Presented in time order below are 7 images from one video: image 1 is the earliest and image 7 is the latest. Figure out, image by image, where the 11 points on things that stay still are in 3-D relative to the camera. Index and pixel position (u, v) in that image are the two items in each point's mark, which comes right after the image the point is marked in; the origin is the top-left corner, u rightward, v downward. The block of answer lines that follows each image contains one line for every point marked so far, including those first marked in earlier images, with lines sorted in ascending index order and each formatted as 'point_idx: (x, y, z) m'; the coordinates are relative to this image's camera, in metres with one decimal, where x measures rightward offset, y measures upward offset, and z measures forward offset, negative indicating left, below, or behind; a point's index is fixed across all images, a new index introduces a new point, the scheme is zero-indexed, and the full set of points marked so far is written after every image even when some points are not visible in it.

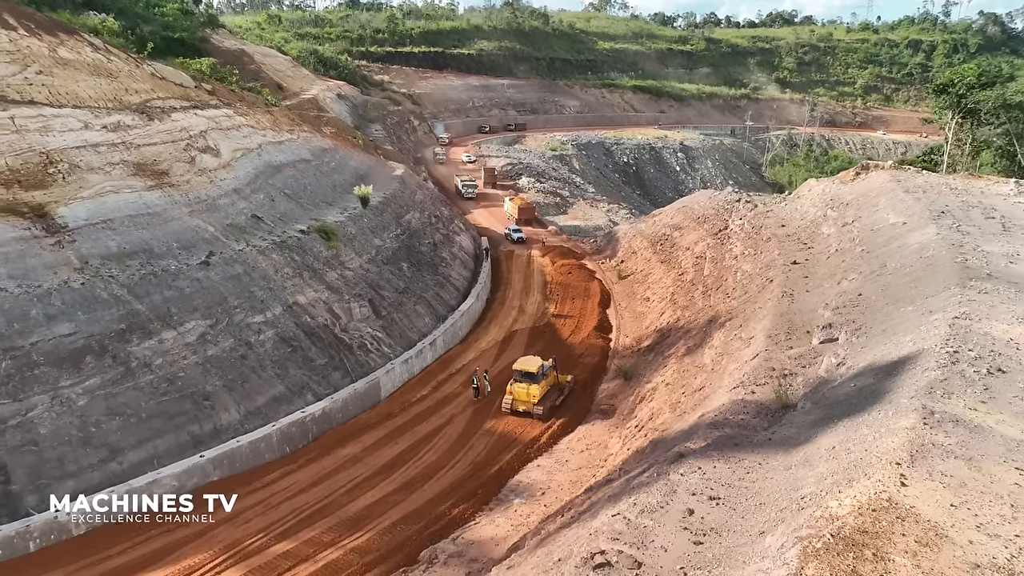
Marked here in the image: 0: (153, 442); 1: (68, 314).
0: (-7.5, -3.3, +12.9) m
1: (-9.6, -0.6, +13.2) m
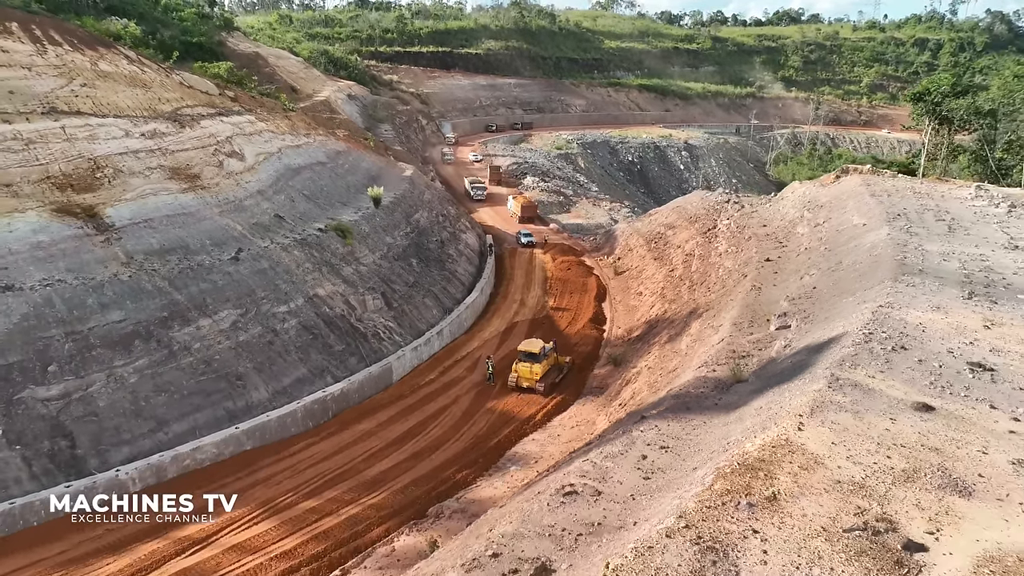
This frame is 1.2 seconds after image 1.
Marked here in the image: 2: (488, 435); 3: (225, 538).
0: (-7.6, -3.1, +14.8) m
1: (-9.6, -0.4, +15.1) m
2: (-0.6, -3.9, +16.4) m
3: (-5.8, -5.1, +12.6) m
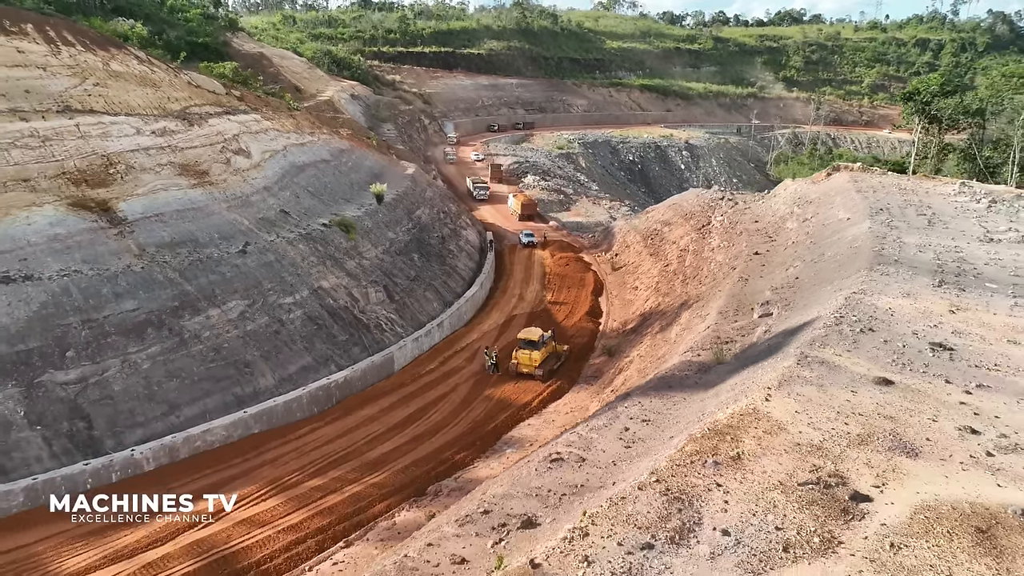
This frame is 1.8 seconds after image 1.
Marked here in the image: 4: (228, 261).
0: (-7.7, -2.8, +15.5) m
1: (-9.7, -0.2, +15.8) m
2: (-0.7, -3.6, +17.1) m
3: (-5.9, -4.9, +13.3) m
4: (-8.3, +0.8, +18.1) m
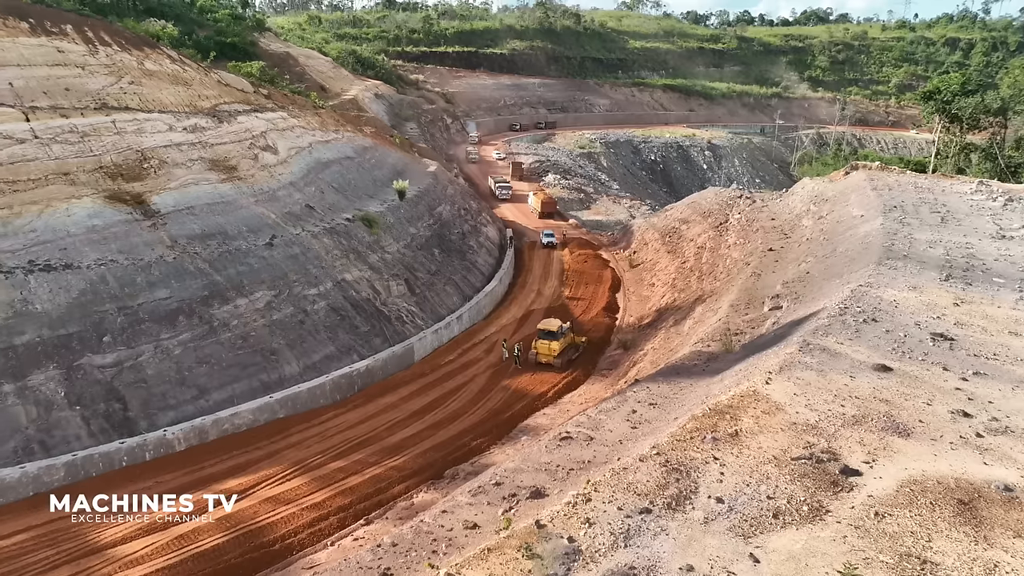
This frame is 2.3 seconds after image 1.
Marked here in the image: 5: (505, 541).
0: (-7.3, -2.6, +16.2) m
1: (-9.3, +0.2, +16.6) m
2: (-0.3, -3.4, +17.6) m
3: (-5.6, -4.6, +13.9) m
4: (-7.8, +1.1, +18.8) m
5: (-0.1, -3.5, +8.5) m
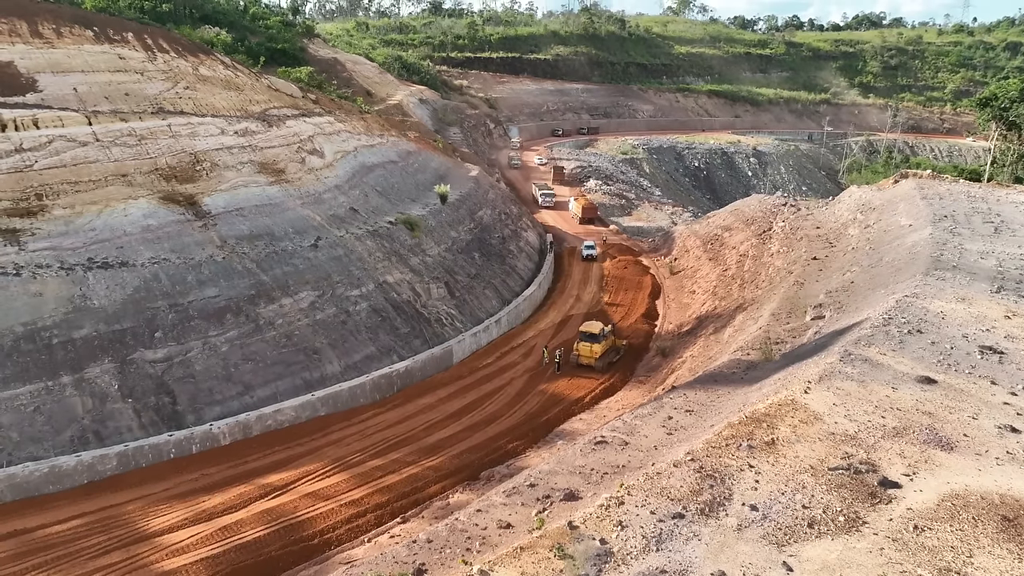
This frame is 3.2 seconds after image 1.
0: (-6.4, -2.5, +16.7) m
1: (-8.3, +0.2, +17.2) m
2: (+0.7, -3.6, +17.6) m
3: (-4.9, -4.6, +14.3) m
4: (-6.7, +1.1, +19.4) m
5: (+0.3, -3.5, +8.6) m
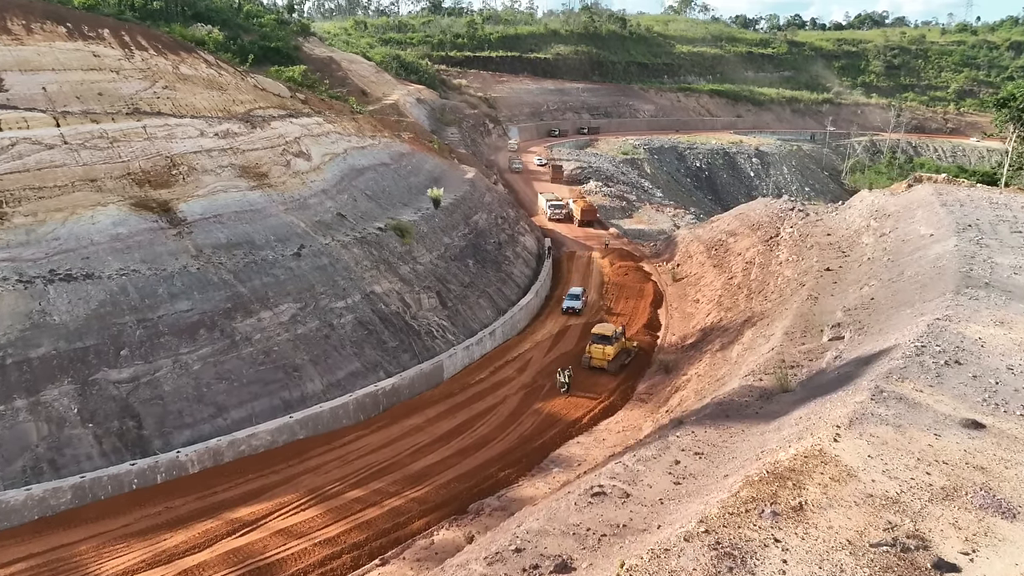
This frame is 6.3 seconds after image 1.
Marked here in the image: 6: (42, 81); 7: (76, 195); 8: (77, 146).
0: (-6.6, -2.9, +15.6) m
1: (-8.5, -0.1, +16.1) m
2: (+0.5, -3.9, +16.5) m
3: (-5.1, -4.9, +13.2) m
4: (-6.8, +0.7, +18.3) m
5: (+0.2, -3.9, +7.5) m
6: (-14.0, +6.1, +18.3) m
7: (-11.5, +2.5, +16.3) m
8: (-12.1, +4.0, +17.2) m
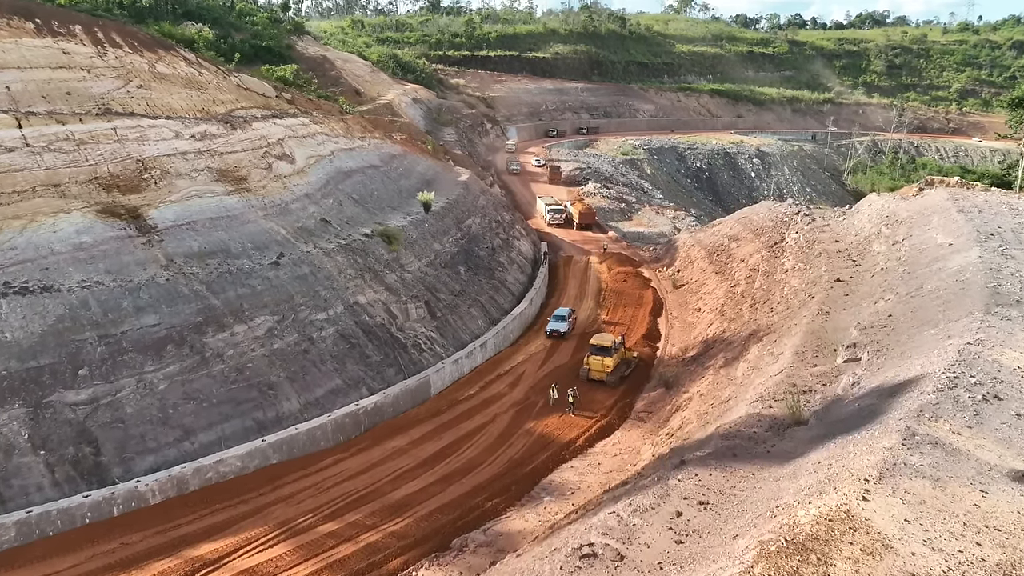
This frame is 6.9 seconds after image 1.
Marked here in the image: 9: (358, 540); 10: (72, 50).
0: (-6.8, -3.2, +14.5) m
1: (-8.8, -0.4, +15.1) m
2: (+0.3, -4.2, +15.5) m
3: (-5.3, -5.3, +12.2) m
4: (-7.1, +0.4, +17.2) m
5: (-0.1, -4.2, +6.4) m
6: (-14.2, +5.8, +17.3) m
7: (-11.7, +2.1, +15.3) m
8: (-12.3, +3.6, +16.1) m
9: (-3.2, -5.1, +12.8) m
10: (-13.7, +7.4, +19.1) m
